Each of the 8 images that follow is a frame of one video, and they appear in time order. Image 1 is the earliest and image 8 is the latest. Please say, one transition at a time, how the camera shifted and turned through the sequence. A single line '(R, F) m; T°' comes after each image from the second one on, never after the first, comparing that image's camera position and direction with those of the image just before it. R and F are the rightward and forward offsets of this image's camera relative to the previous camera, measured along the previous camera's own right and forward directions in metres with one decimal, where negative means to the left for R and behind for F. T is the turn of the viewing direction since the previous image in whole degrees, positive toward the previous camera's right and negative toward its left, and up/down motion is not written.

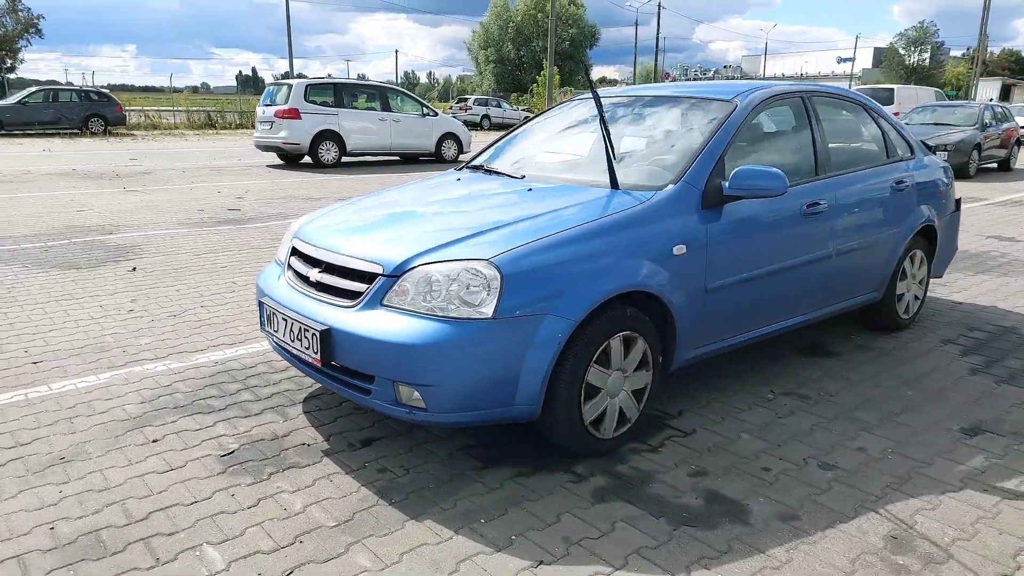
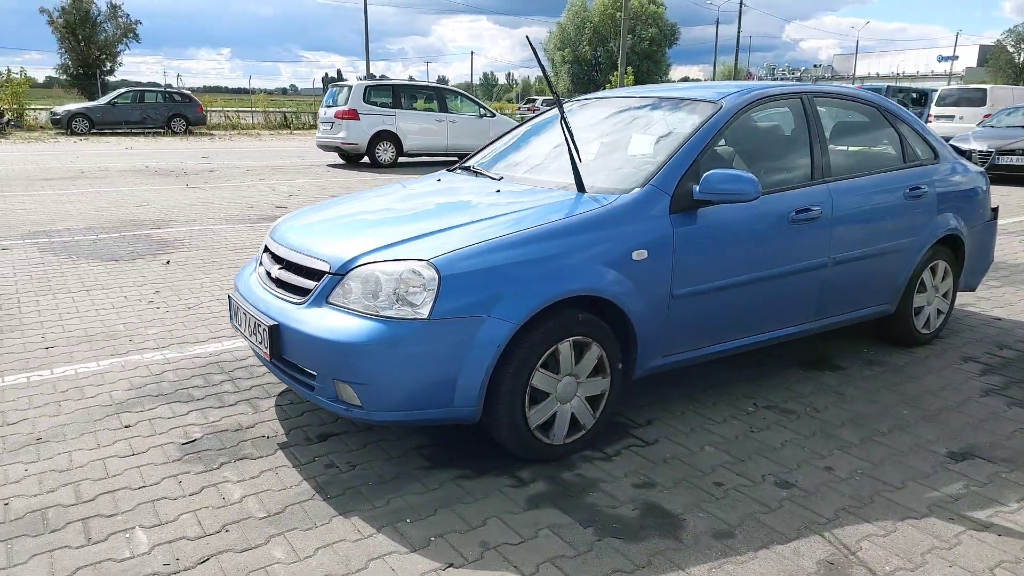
(+0.5, 0.0) m; -6°
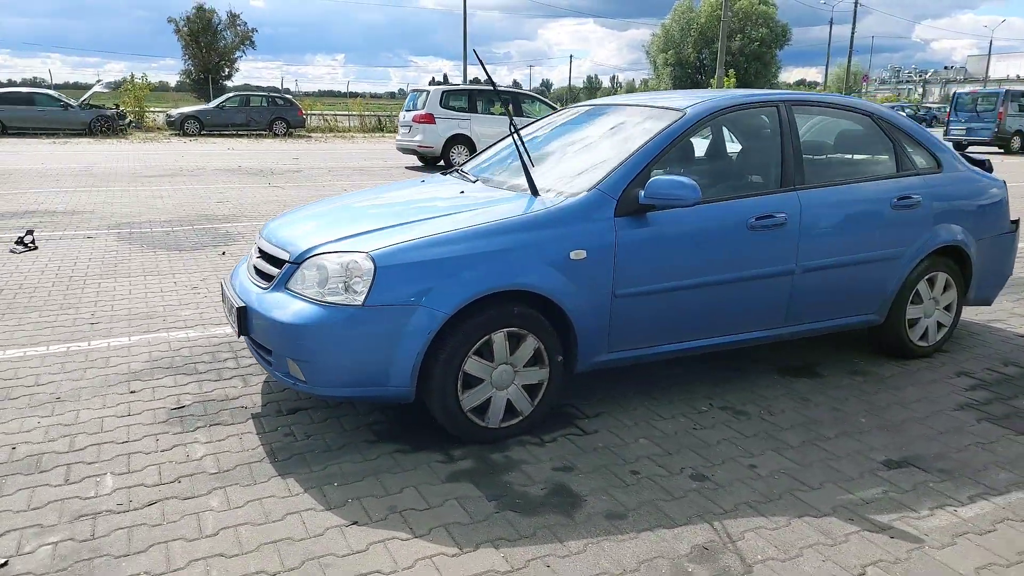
(+0.7, -0.2) m; -7°
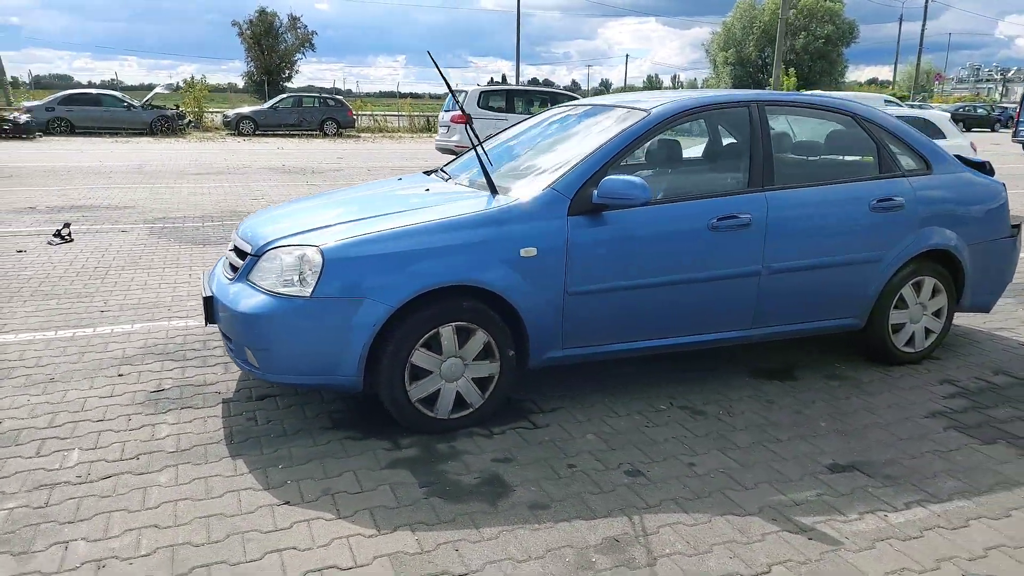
(+0.5, -0.1) m; -4°
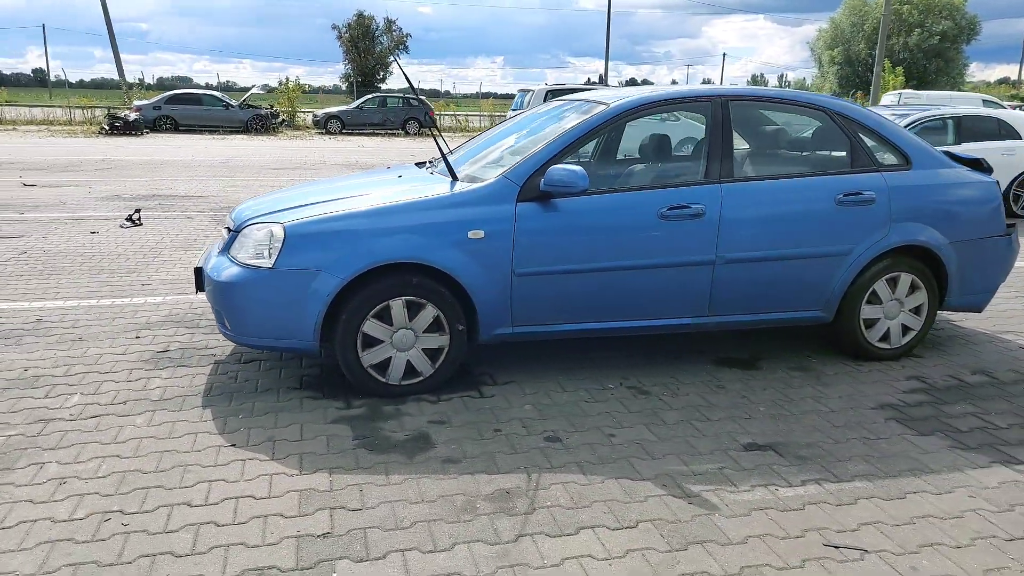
(+0.7, -0.2) m; -7°
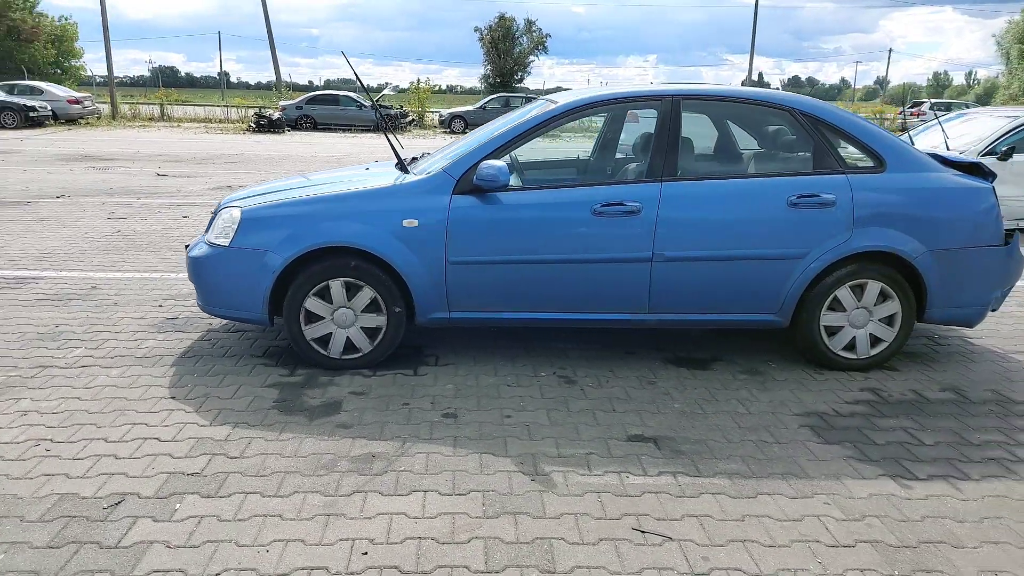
(+1.2, -0.1) m; -11°
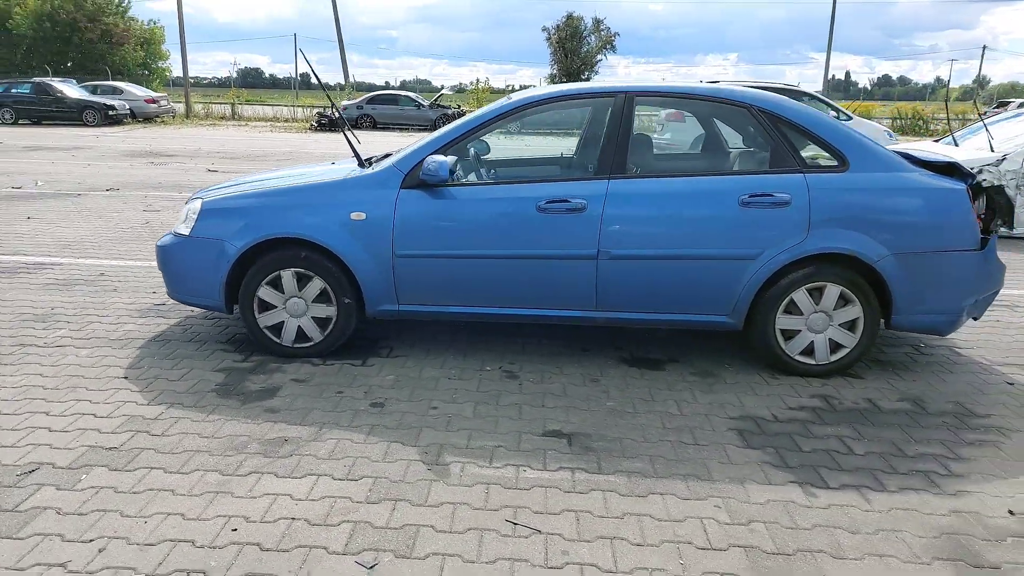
(+0.7, 0.0) m; -5°
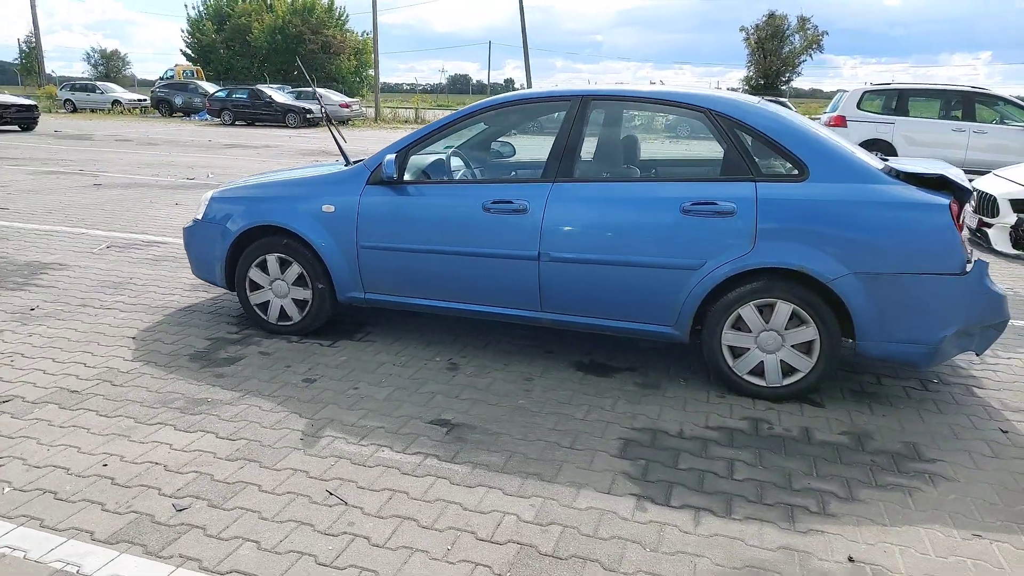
(+1.4, 0.0) m; -15°
